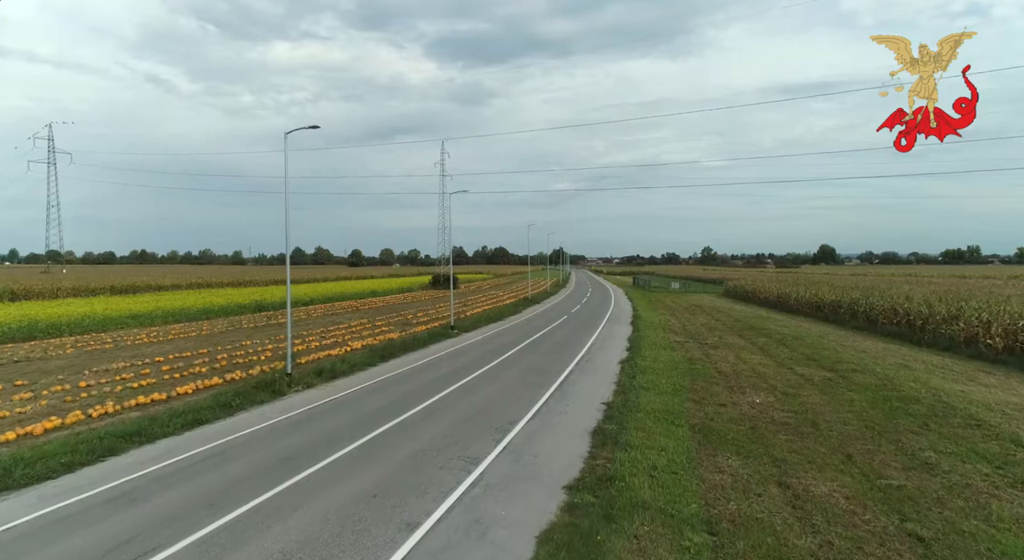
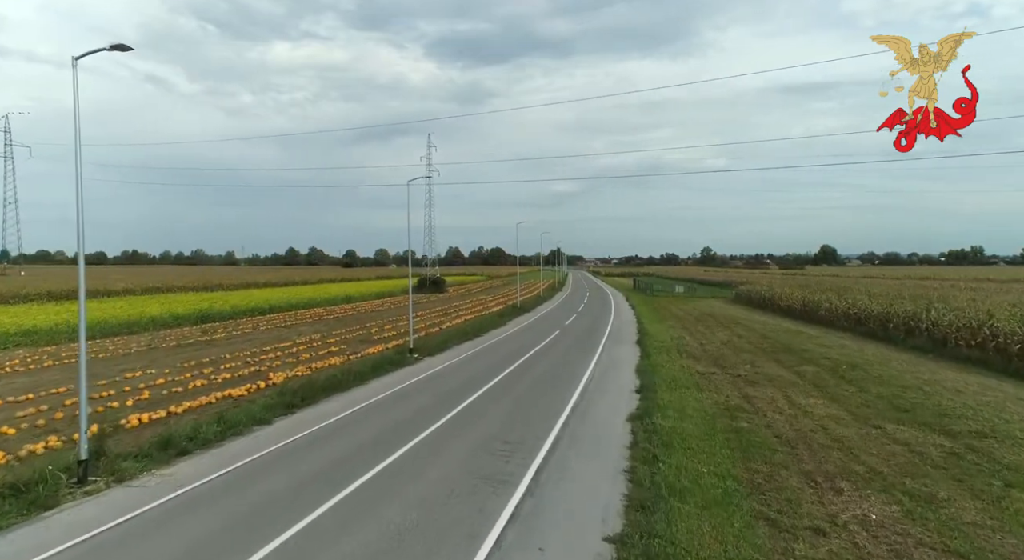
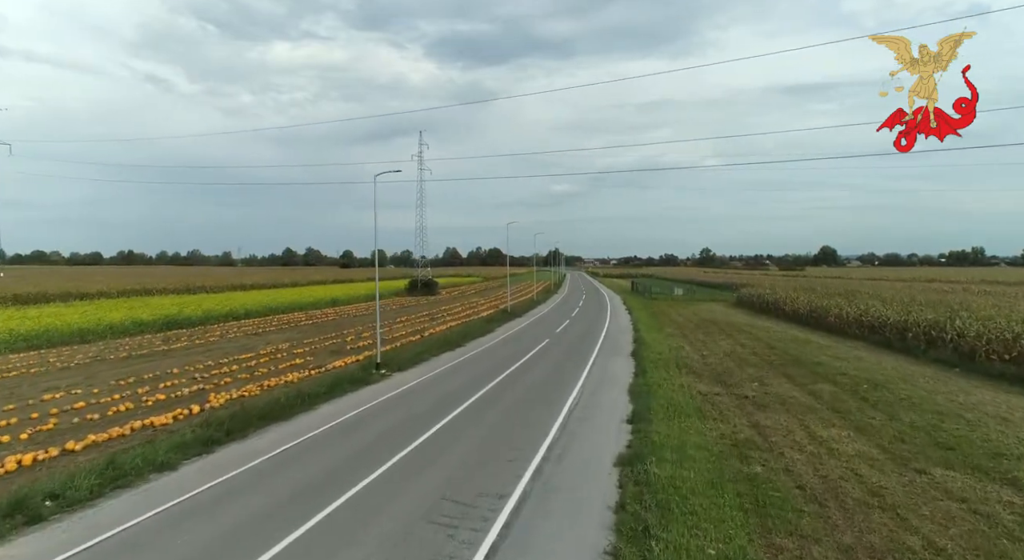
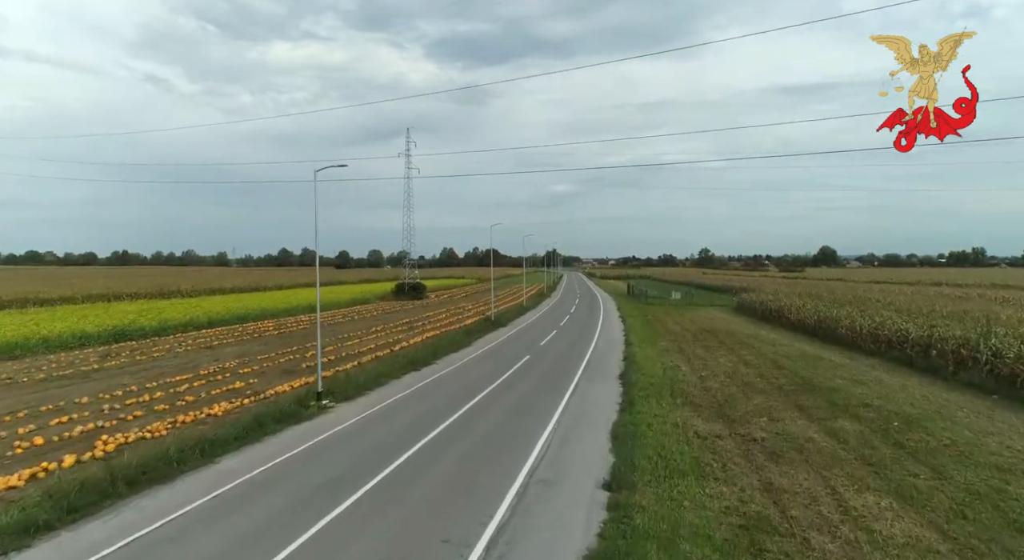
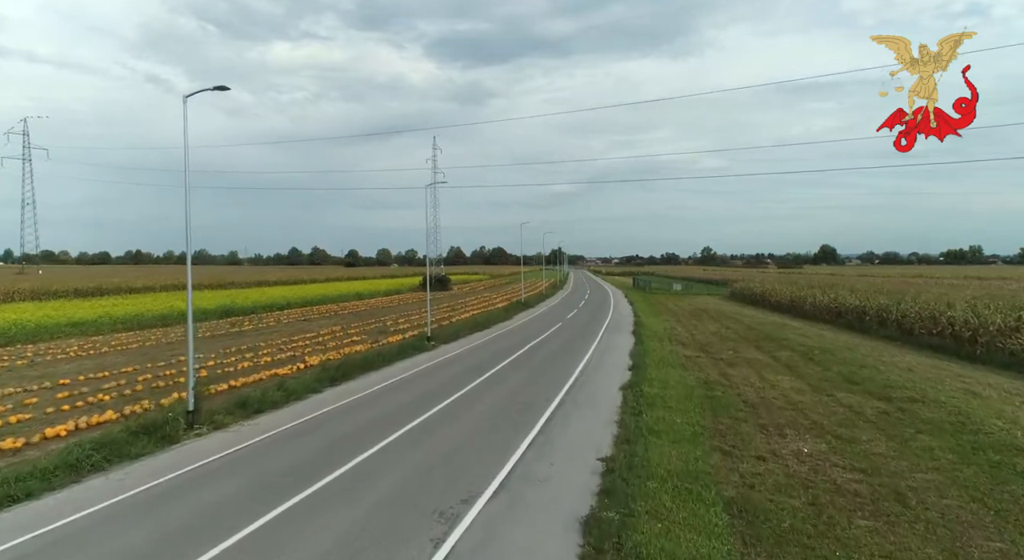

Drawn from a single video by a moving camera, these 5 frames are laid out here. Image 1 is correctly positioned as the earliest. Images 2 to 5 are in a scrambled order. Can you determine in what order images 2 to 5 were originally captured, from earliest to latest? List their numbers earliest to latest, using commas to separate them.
5, 2, 3, 4
